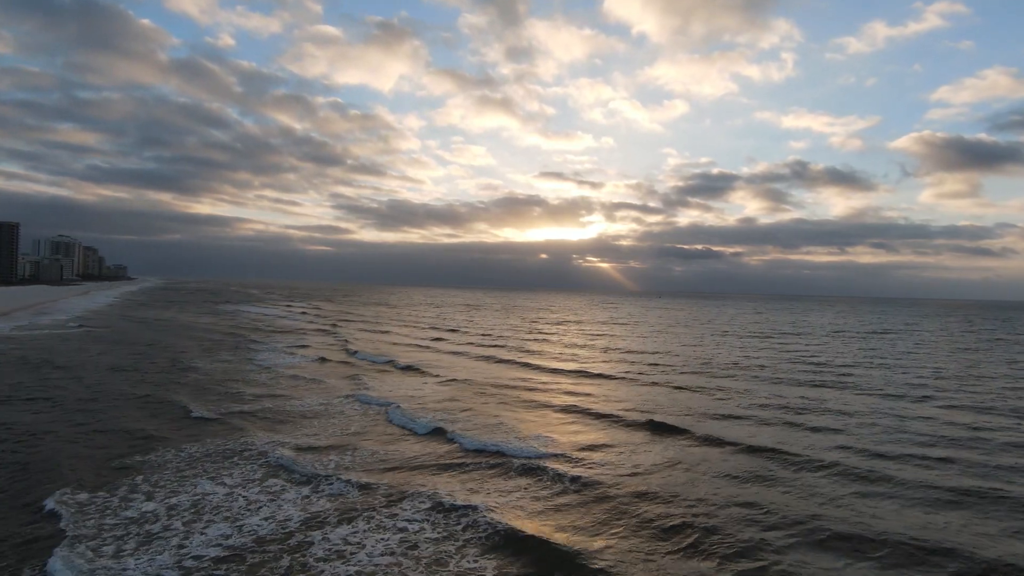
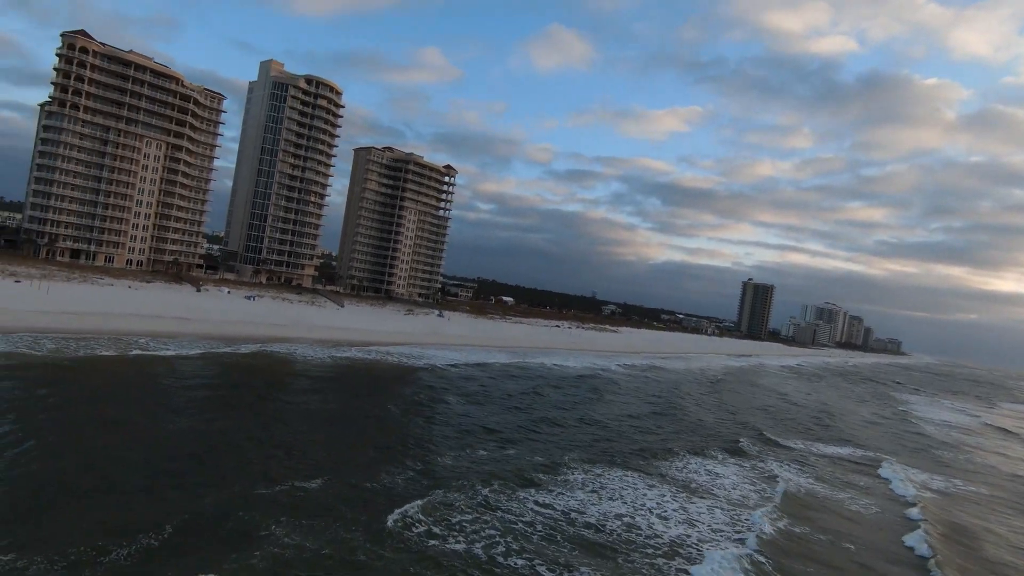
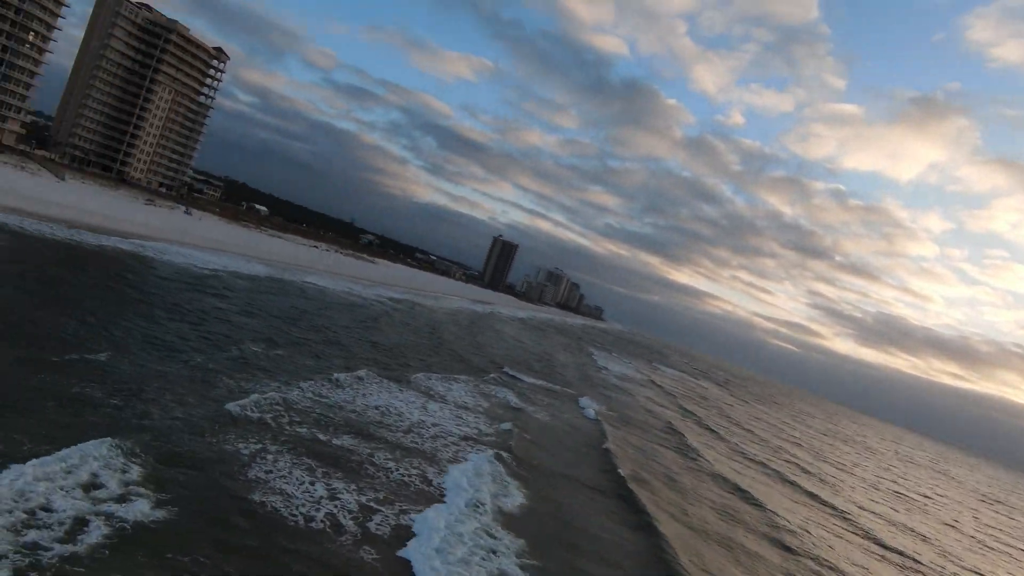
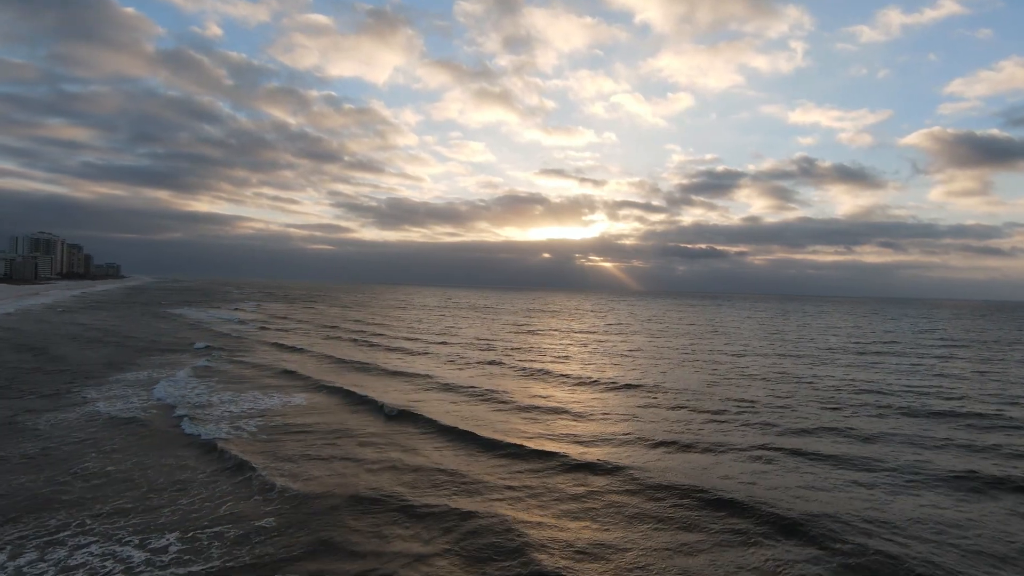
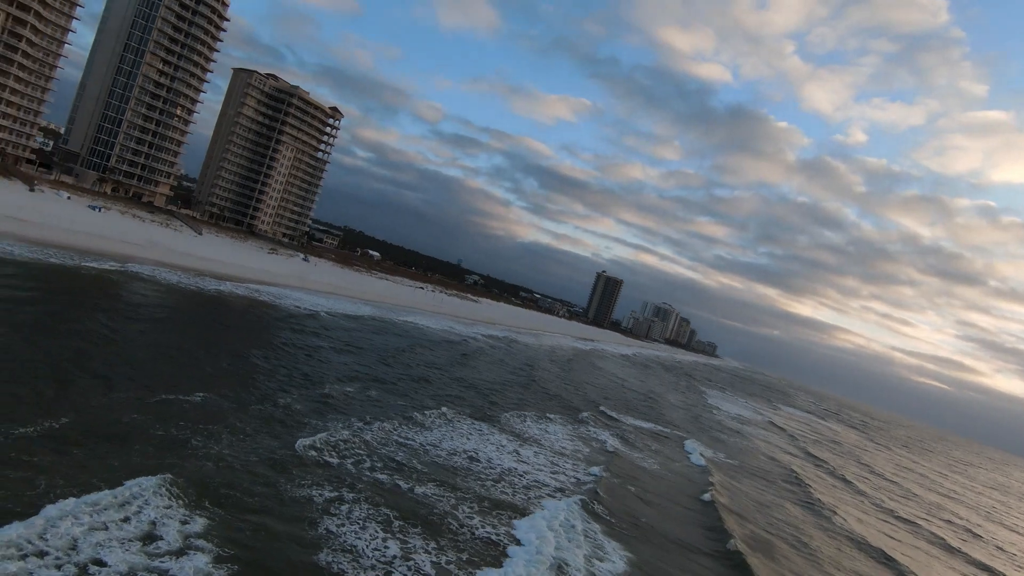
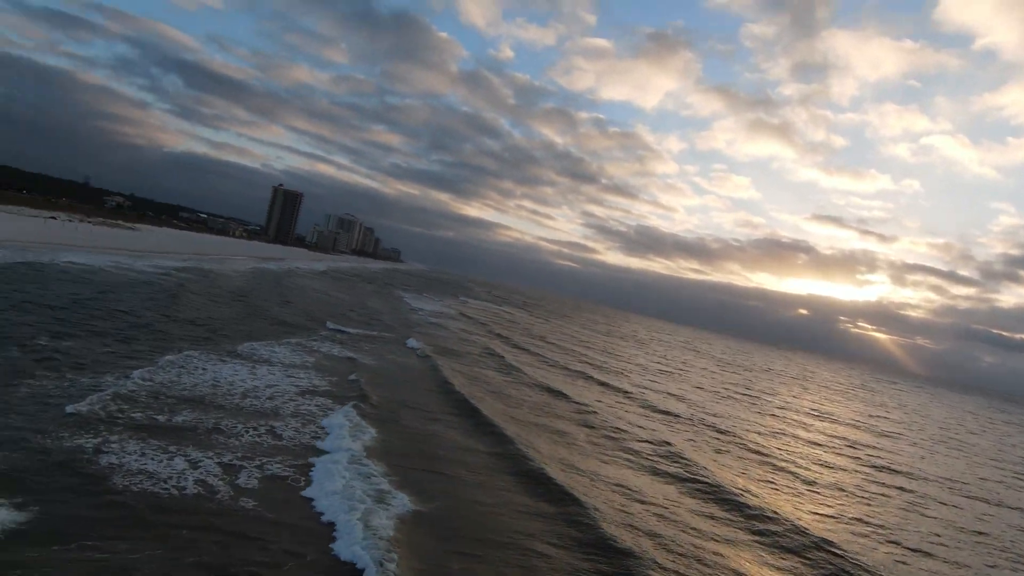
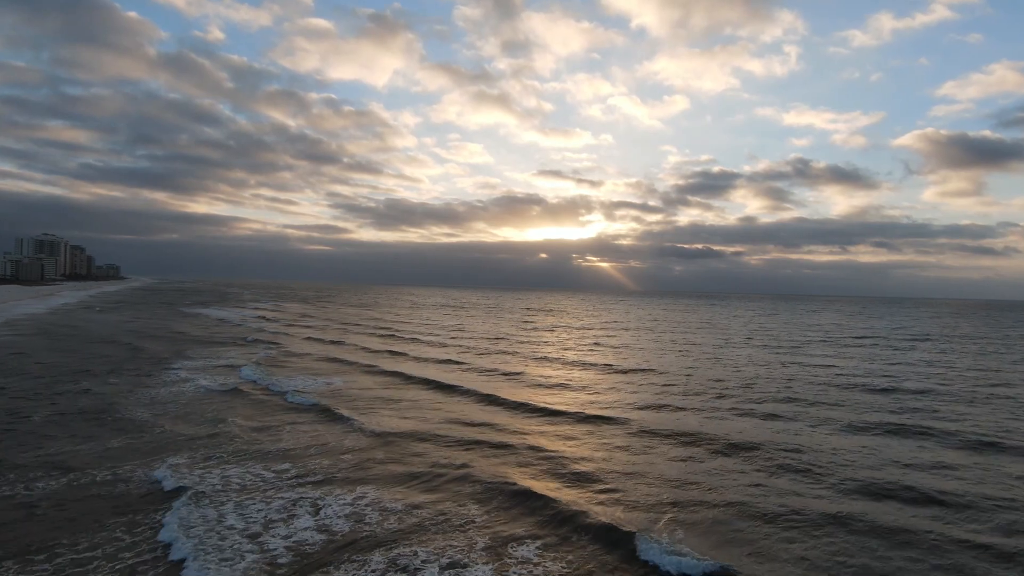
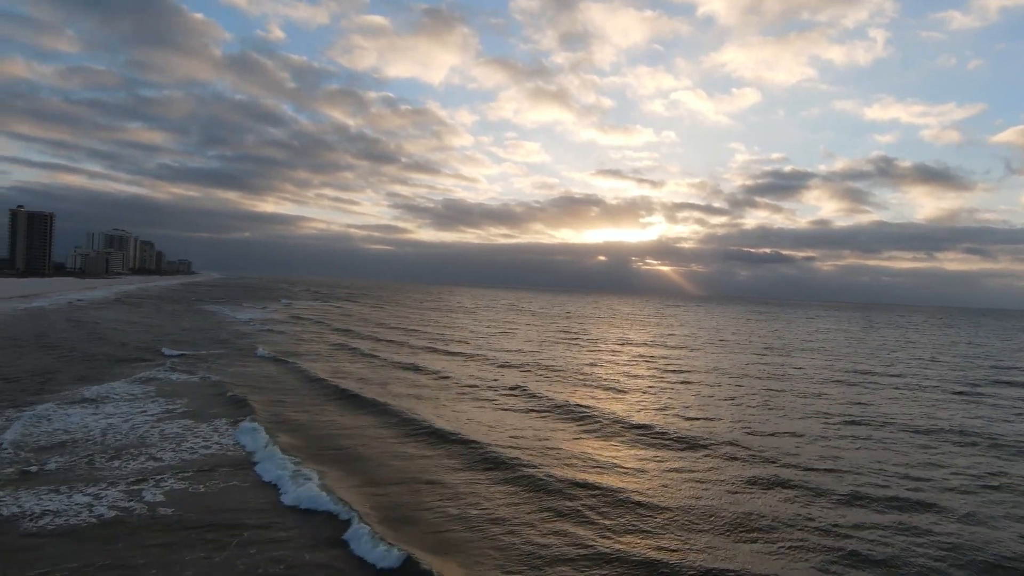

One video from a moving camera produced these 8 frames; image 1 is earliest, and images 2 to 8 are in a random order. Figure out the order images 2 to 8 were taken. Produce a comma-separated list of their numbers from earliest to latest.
7, 4, 8, 6, 3, 5, 2
